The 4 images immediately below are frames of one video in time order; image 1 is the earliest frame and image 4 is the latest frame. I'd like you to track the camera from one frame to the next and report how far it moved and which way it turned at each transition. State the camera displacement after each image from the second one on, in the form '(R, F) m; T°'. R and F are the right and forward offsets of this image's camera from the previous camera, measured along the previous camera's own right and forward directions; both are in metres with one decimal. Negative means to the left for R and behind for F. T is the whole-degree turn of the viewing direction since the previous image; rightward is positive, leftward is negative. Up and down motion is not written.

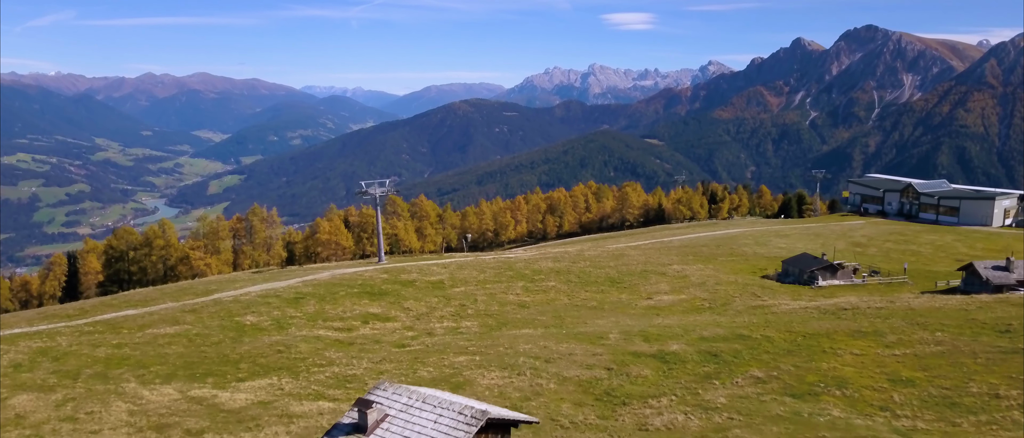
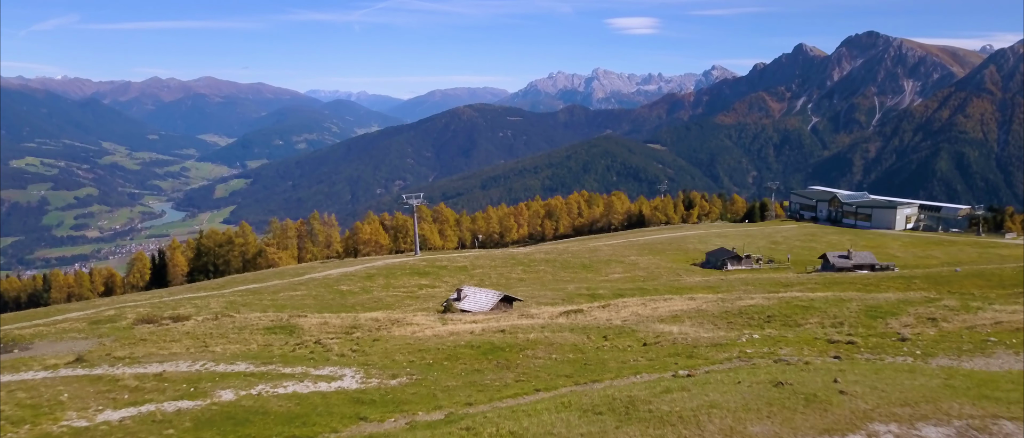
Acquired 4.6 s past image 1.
(+0.2, -24.8) m; 0°
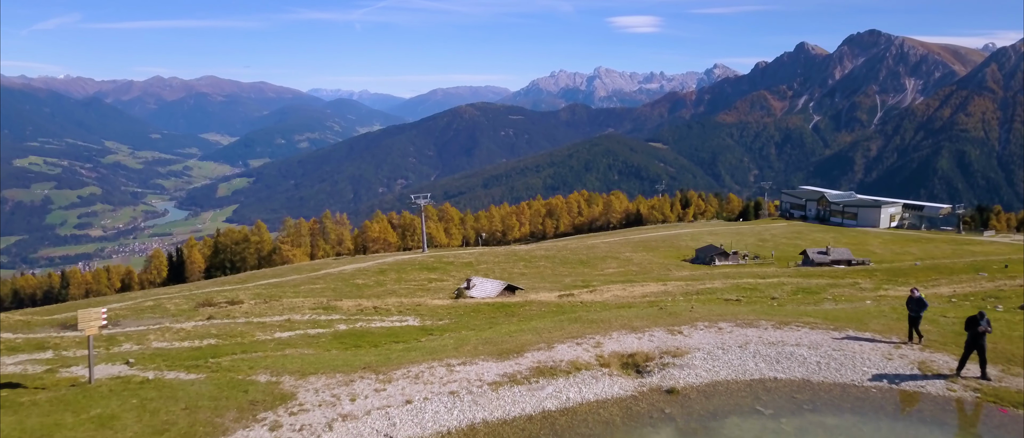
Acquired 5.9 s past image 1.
(-0.1, -5.8) m; 0°
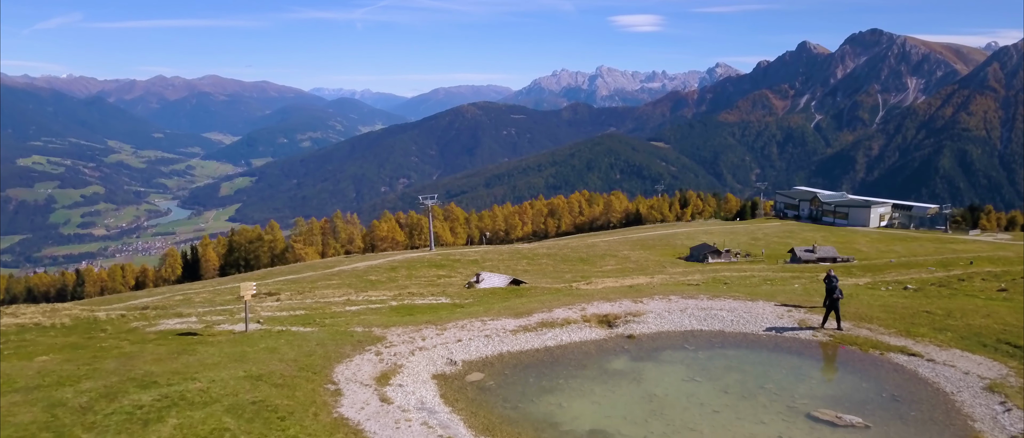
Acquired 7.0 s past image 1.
(-0.3, -4.8) m; 0°
